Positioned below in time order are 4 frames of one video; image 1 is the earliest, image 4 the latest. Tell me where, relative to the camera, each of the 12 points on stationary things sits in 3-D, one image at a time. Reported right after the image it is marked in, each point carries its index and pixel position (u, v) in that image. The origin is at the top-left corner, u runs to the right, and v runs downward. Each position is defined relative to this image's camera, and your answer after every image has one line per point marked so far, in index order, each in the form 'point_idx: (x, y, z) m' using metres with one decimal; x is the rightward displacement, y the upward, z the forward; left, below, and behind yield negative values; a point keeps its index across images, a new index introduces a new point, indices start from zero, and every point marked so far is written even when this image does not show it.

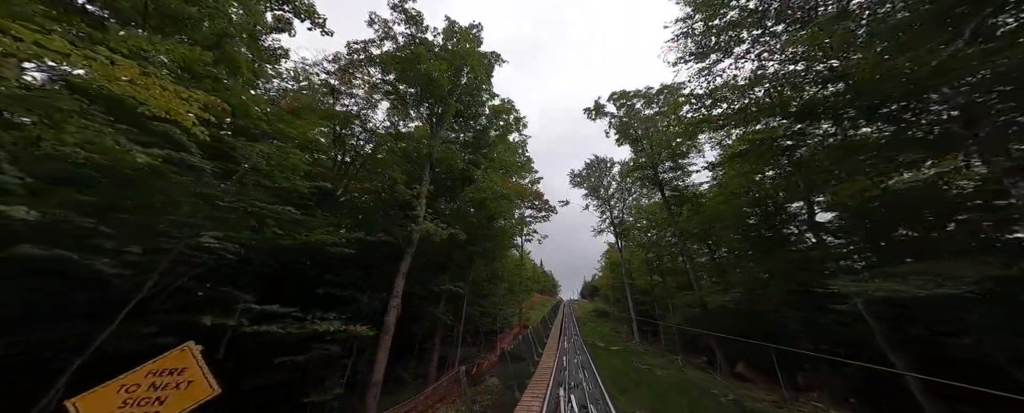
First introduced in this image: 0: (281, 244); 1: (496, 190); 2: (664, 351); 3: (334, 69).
0: (-4.6, -0.7, +4.7) m
1: (-0.7, +0.7, +9.8) m
2: (+10.6, -10.1, +16.6) m
3: (-7.0, +5.4, +9.3) m
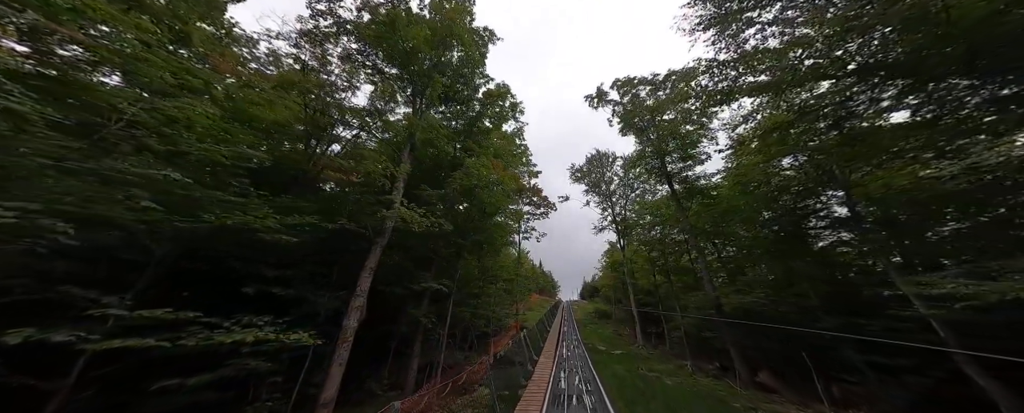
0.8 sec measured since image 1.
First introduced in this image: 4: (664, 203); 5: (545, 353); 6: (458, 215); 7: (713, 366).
0: (-4.8, -0.3, +3.6) m
1: (-0.9, +1.1, +8.7) m
2: (+10.3, -9.7, +15.5) m
3: (-7.3, +5.8, +8.3) m
4: (+10.7, +0.3, +16.8) m
5: (+2.2, -10.0, +16.2) m
6: (-2.2, -0.3, +9.7) m
7: (+10.3, -8.2, +12.1) m
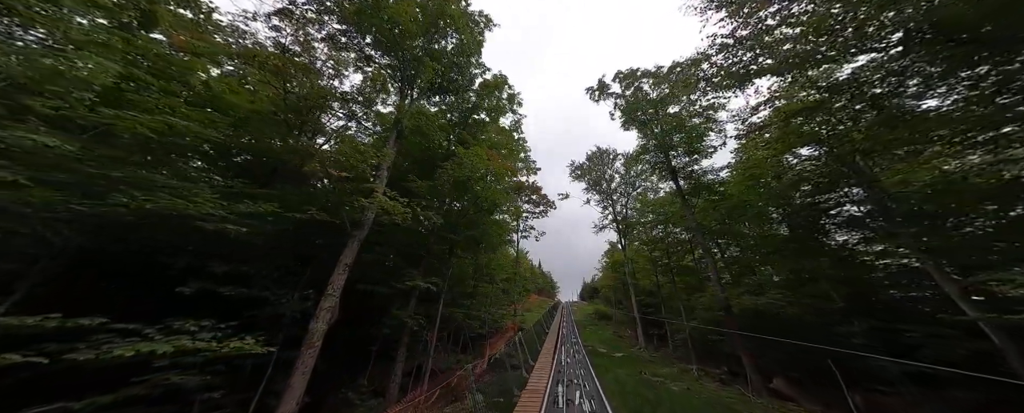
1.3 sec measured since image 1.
0: (-5.0, -0.1, +3.0) m
1: (-1.1, +1.3, +8.1) m
2: (+10.1, -9.6, +14.9) m
3: (-7.4, +6.1, +7.7) m
4: (+10.5, +0.4, +16.2) m
5: (+2.0, -9.8, +15.6) m
6: (-2.3, -0.1, +9.1) m
7: (+10.1, -8.0, +11.5) m
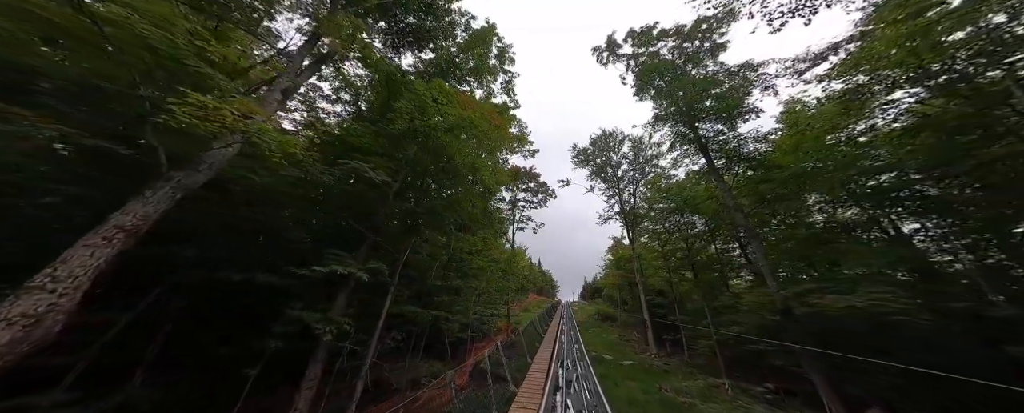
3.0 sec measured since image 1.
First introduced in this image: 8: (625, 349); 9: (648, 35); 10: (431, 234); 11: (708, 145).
0: (-5.4, +0.9, +0.6) m
1: (-1.5, +2.3, +5.7) m
2: (+9.6, -8.6, +12.6) m
3: (-7.8, +7.1, +5.2) m
4: (+10.1, +1.4, +13.7) m
5: (+1.5, -8.8, +13.2) m
6: (-2.8, +0.9, +6.7) m
7: (+9.6, -7.1, +9.2) m
8: (+8.3, -10.5, +17.4) m
9: (+7.3, +9.2, +12.7) m
10: (-2.5, -0.8, +6.9) m
11: (+9.1, +3.0, +11.1) m
